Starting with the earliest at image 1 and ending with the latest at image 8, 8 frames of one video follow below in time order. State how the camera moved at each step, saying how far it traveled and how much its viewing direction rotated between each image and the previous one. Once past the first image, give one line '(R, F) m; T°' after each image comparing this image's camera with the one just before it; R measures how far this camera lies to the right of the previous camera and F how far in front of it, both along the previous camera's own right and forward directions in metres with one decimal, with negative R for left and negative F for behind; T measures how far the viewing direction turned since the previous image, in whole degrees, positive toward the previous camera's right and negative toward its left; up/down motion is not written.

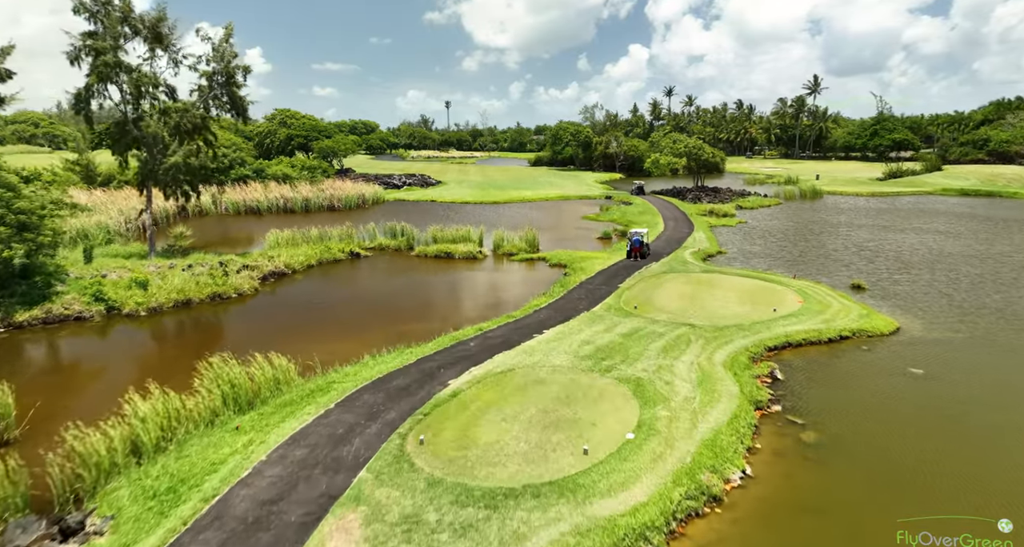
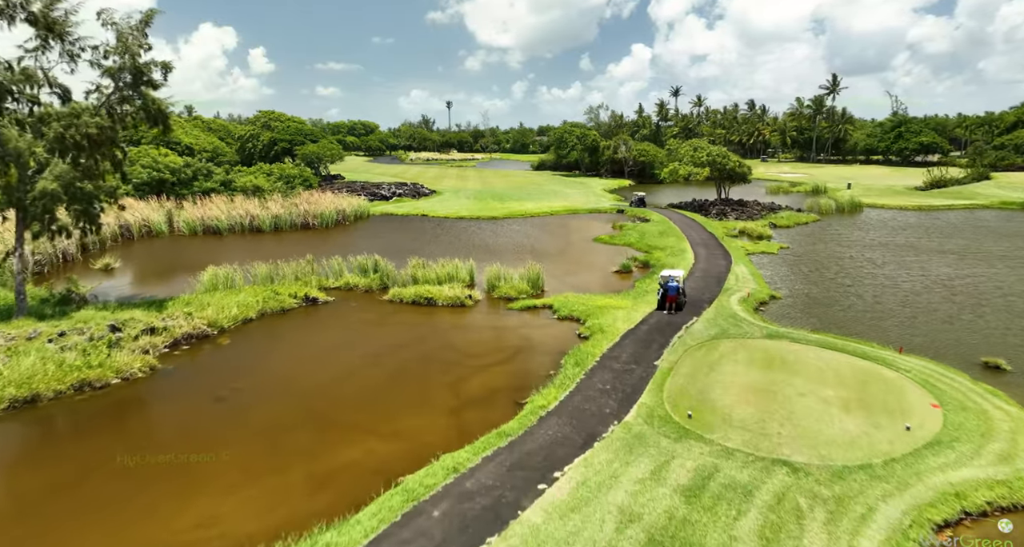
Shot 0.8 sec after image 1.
(+0.2, +5.4) m; 0°
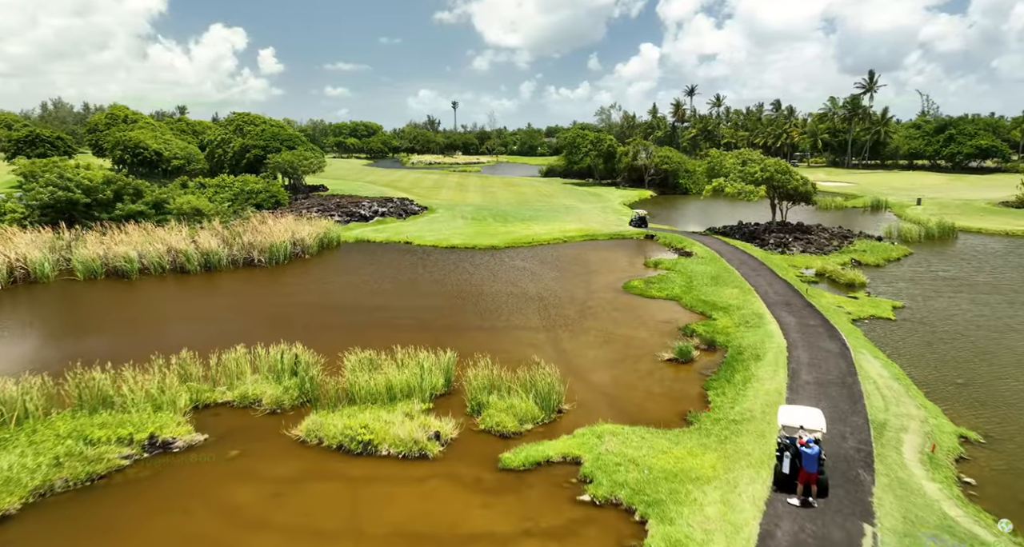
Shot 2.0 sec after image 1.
(+0.3, +8.7) m; -1°
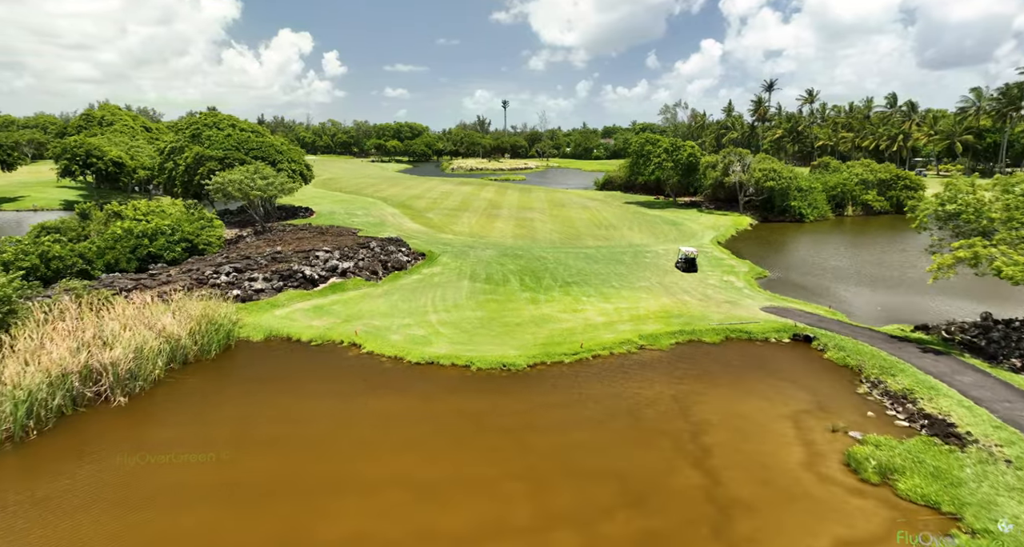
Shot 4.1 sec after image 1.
(+0.7, +17.9) m; -6°
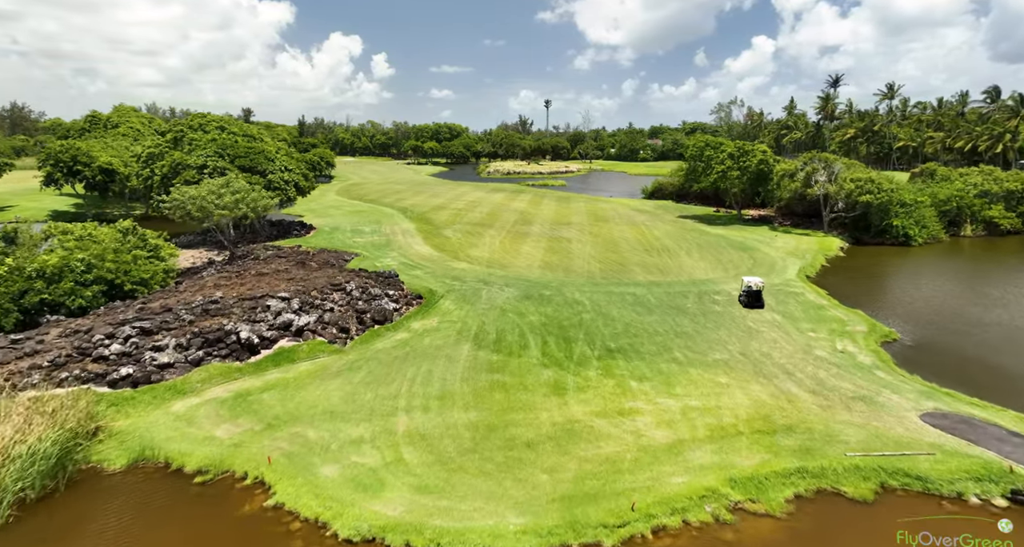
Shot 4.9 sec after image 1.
(+0.9, +8.7) m; -5°
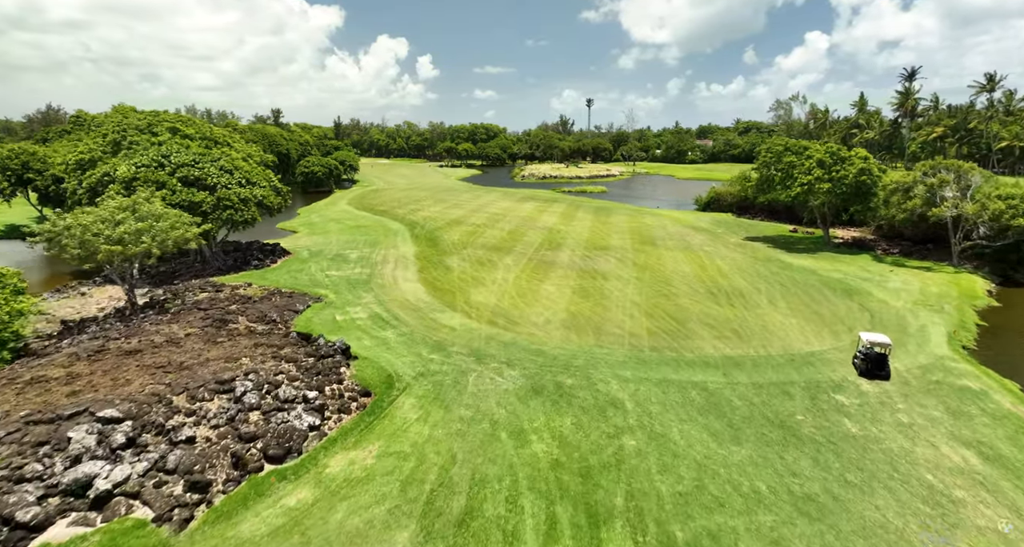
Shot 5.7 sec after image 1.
(+1.4, +10.2) m; -5°
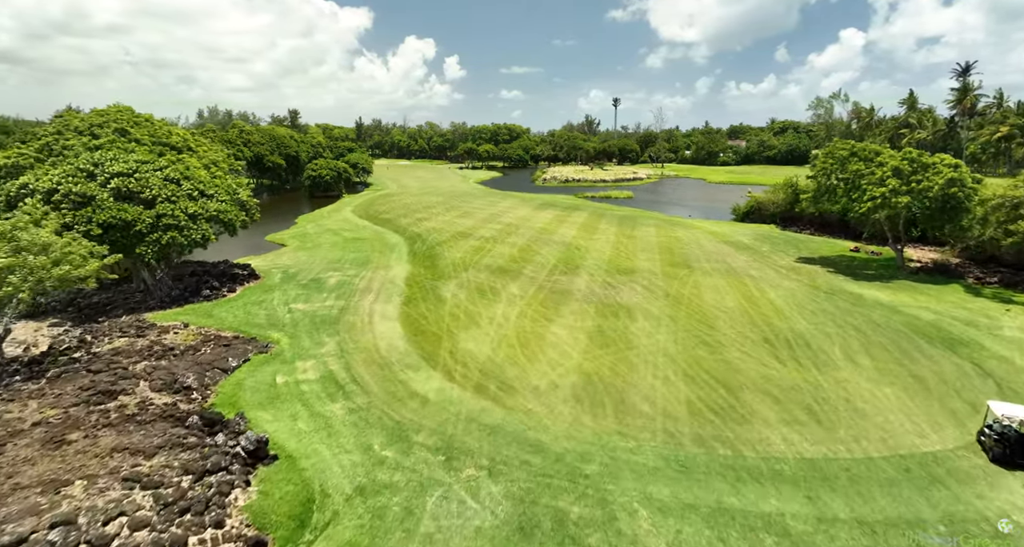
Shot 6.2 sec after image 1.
(+1.2, +6.4) m; -3°
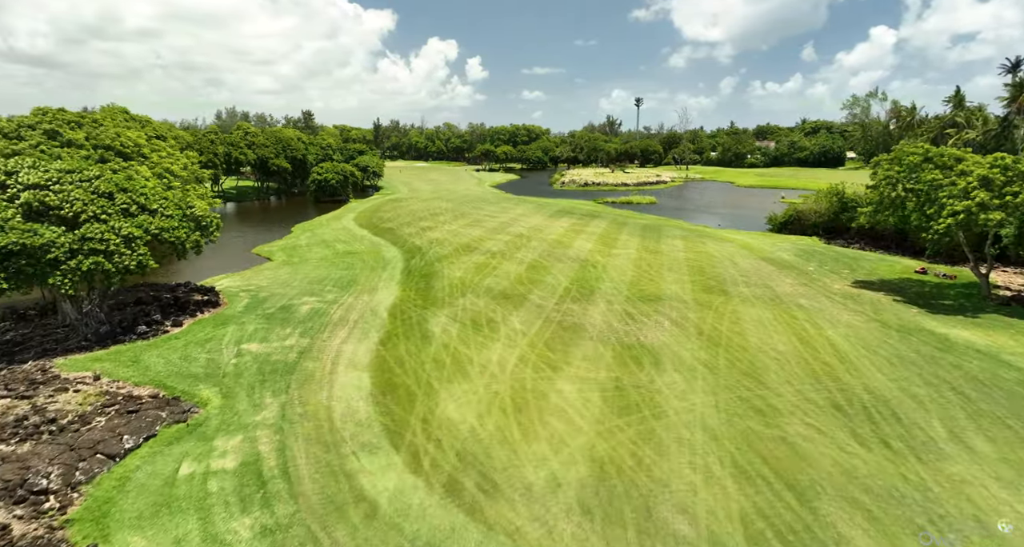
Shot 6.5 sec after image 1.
(+1.0, +5.4) m; -2°
